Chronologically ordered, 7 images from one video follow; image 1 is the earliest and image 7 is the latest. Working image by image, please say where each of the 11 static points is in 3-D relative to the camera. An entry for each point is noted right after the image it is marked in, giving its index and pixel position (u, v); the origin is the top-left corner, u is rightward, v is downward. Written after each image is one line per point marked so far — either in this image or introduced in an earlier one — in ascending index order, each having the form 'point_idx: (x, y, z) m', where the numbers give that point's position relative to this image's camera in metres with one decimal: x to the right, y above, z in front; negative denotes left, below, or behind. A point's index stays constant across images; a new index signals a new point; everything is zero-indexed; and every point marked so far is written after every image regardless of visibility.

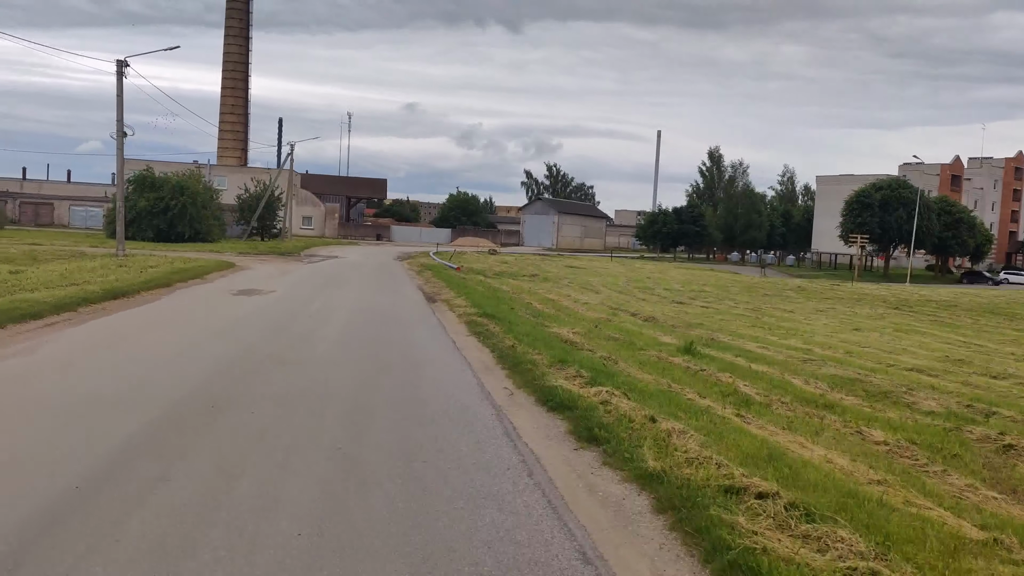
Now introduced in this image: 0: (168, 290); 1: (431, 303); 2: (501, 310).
0: (-8.0, -0.1, +15.7) m
1: (-2.1, -0.4, +18.0) m
2: (-0.3, -0.5, +17.7) m
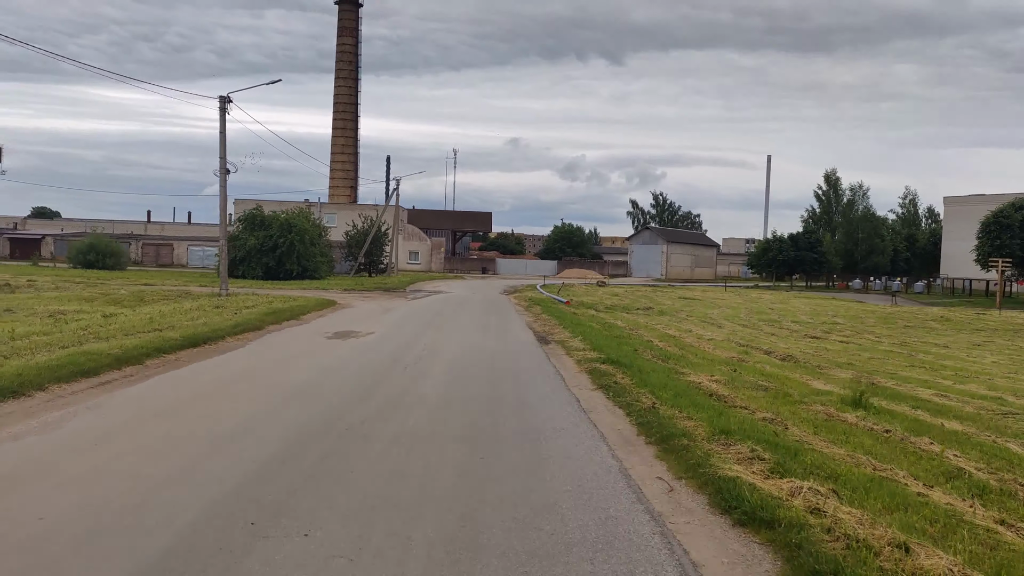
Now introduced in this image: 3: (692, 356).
0: (-5.4, -1.0, +14.4) m
1: (+0.7, -1.3, +15.8) m
2: (+2.5, -1.4, +15.2) m
3: (+5.1, -1.9, +19.6) m
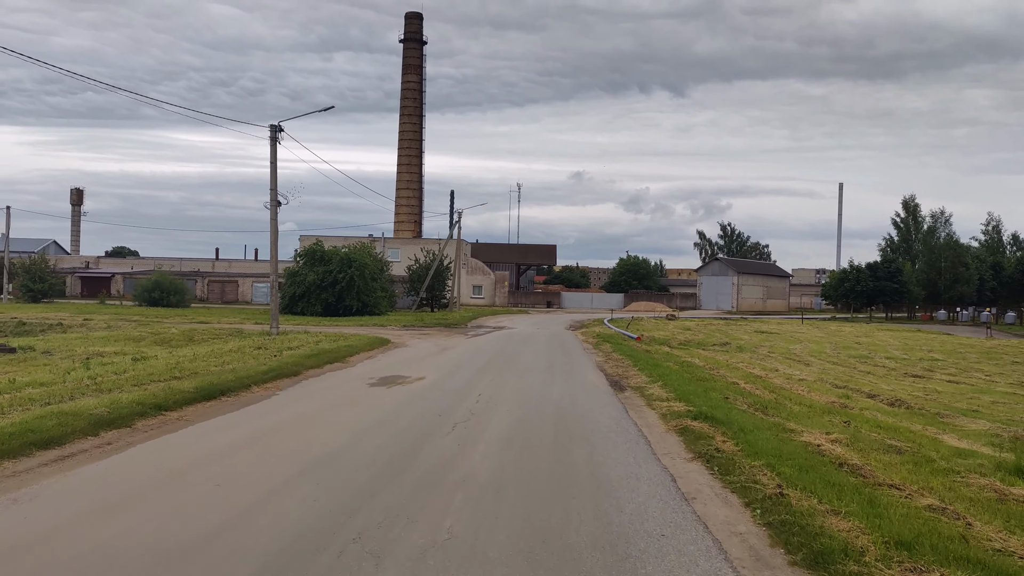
0: (-4.2, -1.8, +12.7) m
1: (+2.1, -2.0, +13.5) m
2: (+3.8, -2.1, +12.7) m
3: (+6.8, -2.8, +16.8) m
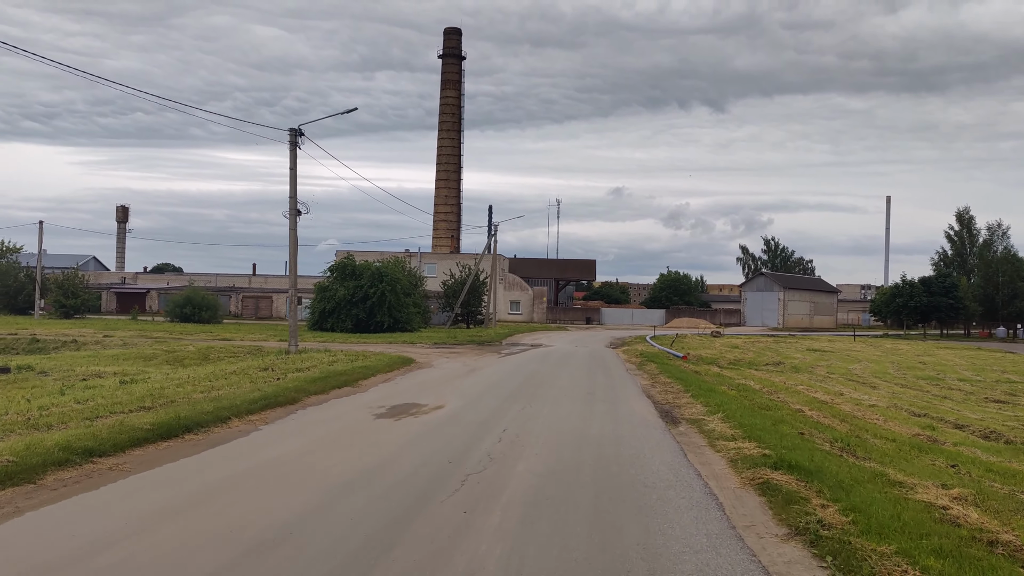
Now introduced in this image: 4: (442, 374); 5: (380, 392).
0: (-3.7, -2.0, +10.8) m
1: (+2.6, -2.3, +11.2) m
2: (+4.2, -2.3, +10.3) m
3: (+7.5, -3.1, +14.3) m
4: (-2.0, -2.4, +19.2) m
5: (-2.7, -2.1, +14.1) m
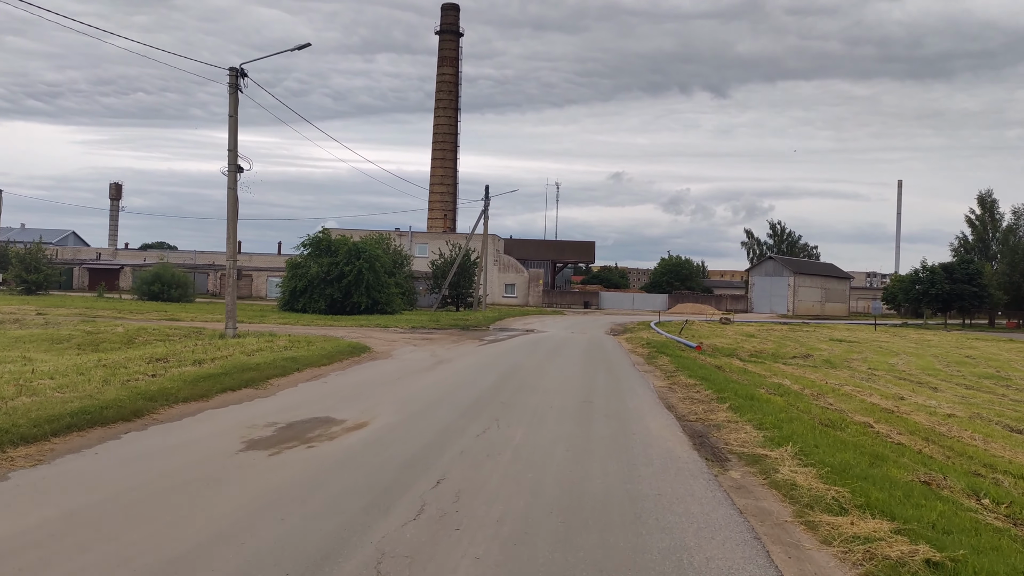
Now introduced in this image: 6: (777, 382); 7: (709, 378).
0: (-4.2, -1.5, +6.5) m
1: (+2.1, -1.8, +6.9) m
2: (+3.7, -2.0, +6.1) m
3: (+7.0, -2.7, +10.0) m
4: (-2.5, -1.7, +15.0) m
5: (-3.2, -1.6, +9.8) m
6: (+7.1, -2.5, +18.3) m
7: (+4.3, -2.0, +15.0) m
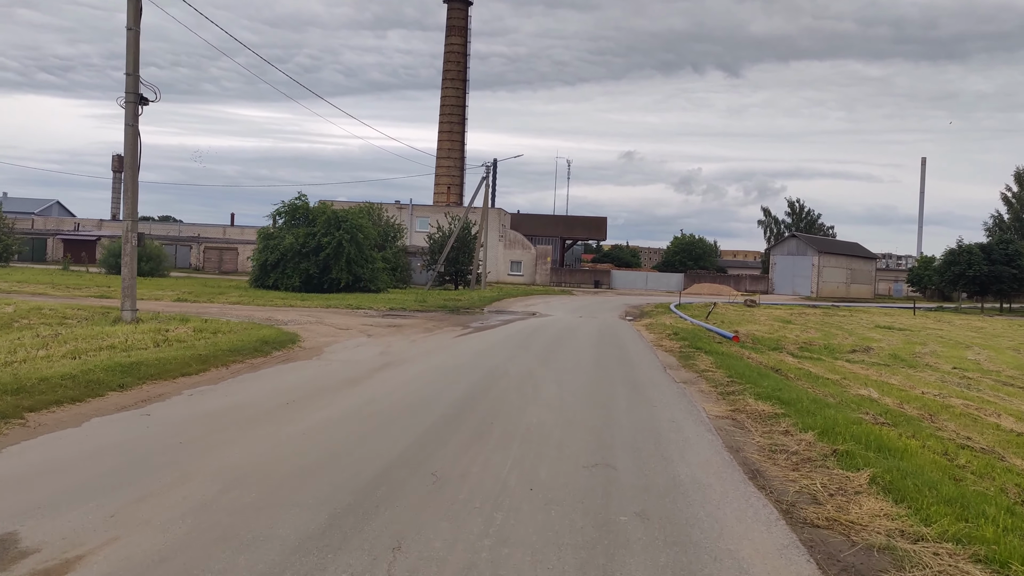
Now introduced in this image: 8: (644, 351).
0: (-4.7, -1.3, +1.5) m
1: (+1.6, -1.7, +1.9) m
2: (+3.2, -1.8, +1.0) m
3: (+6.6, -2.5, +4.9) m
4: (-2.9, -1.3, +10.0) m
5: (-3.7, -1.3, +4.8) m
6: (+6.8, -2.0, +13.2) m
7: (+3.9, -1.6, +9.9) m
8: (+3.0, -1.5, +15.7) m
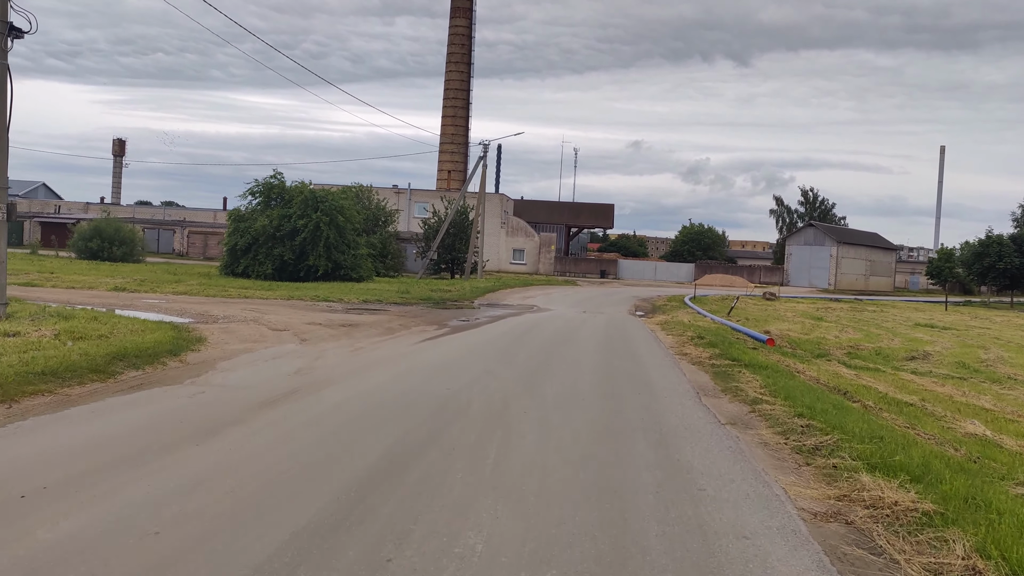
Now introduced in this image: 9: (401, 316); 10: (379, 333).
0: (-5.2, -1.3, -2.1) m
1: (+1.1, -1.8, -1.8) m
2: (+2.7, -1.9, -2.7) m
3: (+6.1, -2.5, +1.2) m
4: (-3.3, -1.2, +6.3) m
5: (-4.1, -1.3, +1.2) m
6: (+6.4, -2.0, +9.5) m
7: (+3.5, -1.5, +6.2) m
8: (+2.7, -1.4, +12.0) m
9: (-3.0, -0.7, +18.9) m
10: (-2.6, -0.9, +14.2) m
